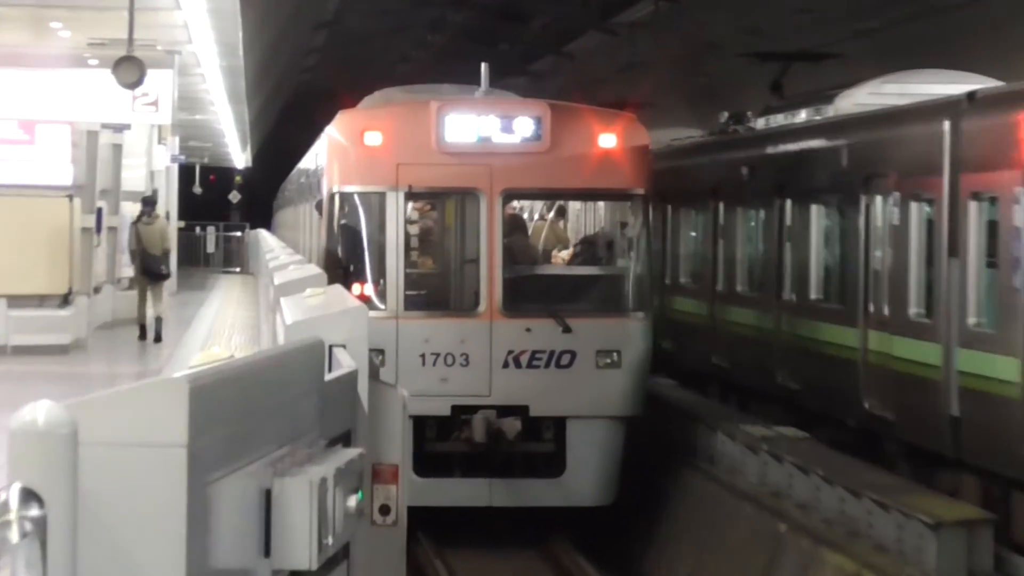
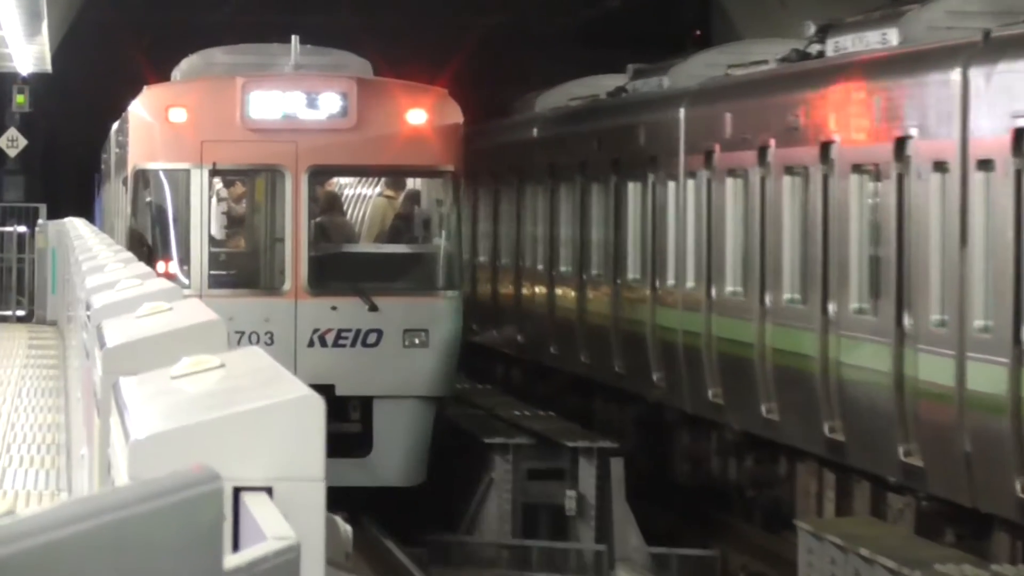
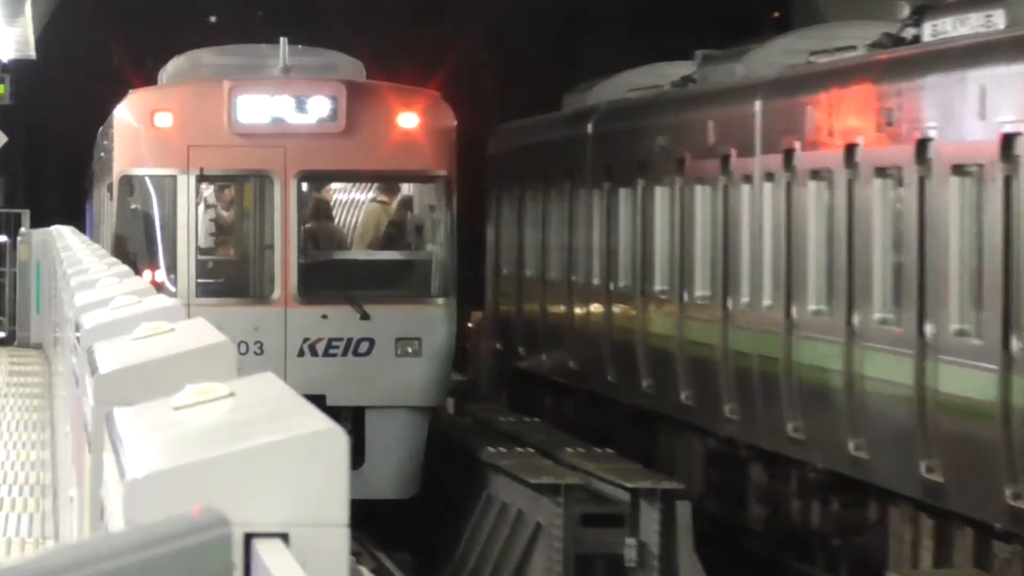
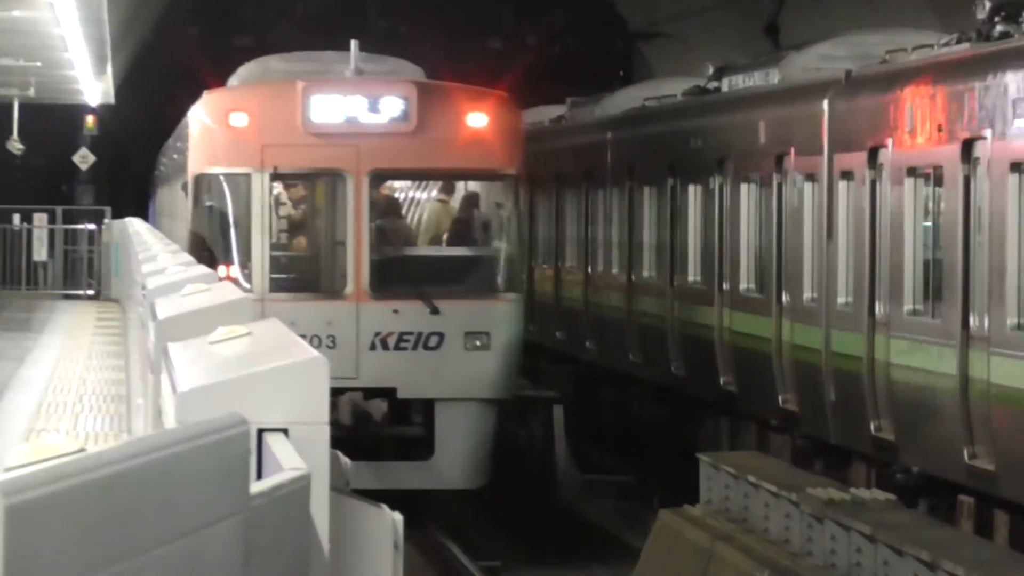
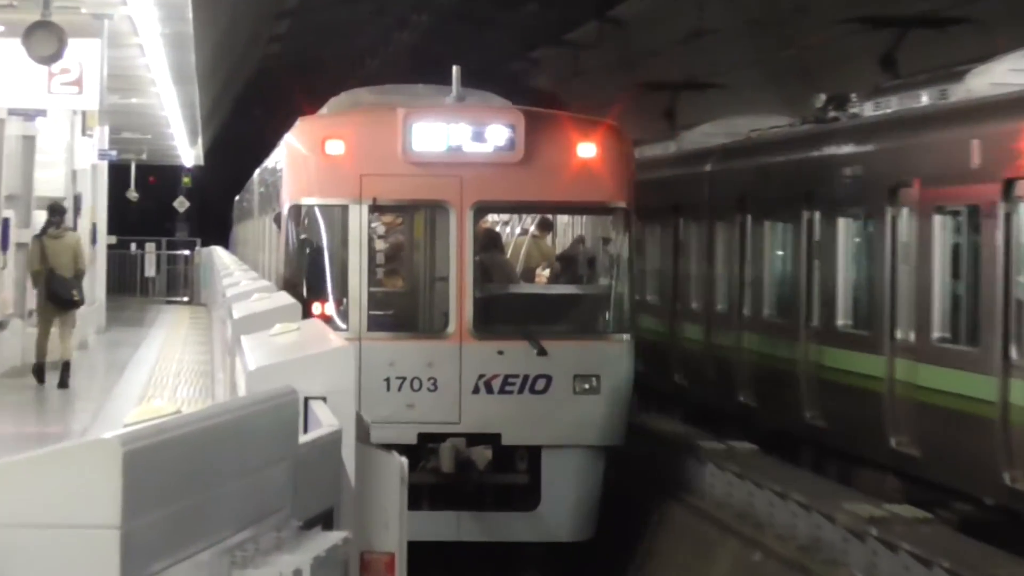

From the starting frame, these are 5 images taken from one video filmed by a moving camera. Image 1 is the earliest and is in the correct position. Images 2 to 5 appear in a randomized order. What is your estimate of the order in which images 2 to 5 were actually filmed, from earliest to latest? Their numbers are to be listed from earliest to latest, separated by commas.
5, 4, 2, 3
